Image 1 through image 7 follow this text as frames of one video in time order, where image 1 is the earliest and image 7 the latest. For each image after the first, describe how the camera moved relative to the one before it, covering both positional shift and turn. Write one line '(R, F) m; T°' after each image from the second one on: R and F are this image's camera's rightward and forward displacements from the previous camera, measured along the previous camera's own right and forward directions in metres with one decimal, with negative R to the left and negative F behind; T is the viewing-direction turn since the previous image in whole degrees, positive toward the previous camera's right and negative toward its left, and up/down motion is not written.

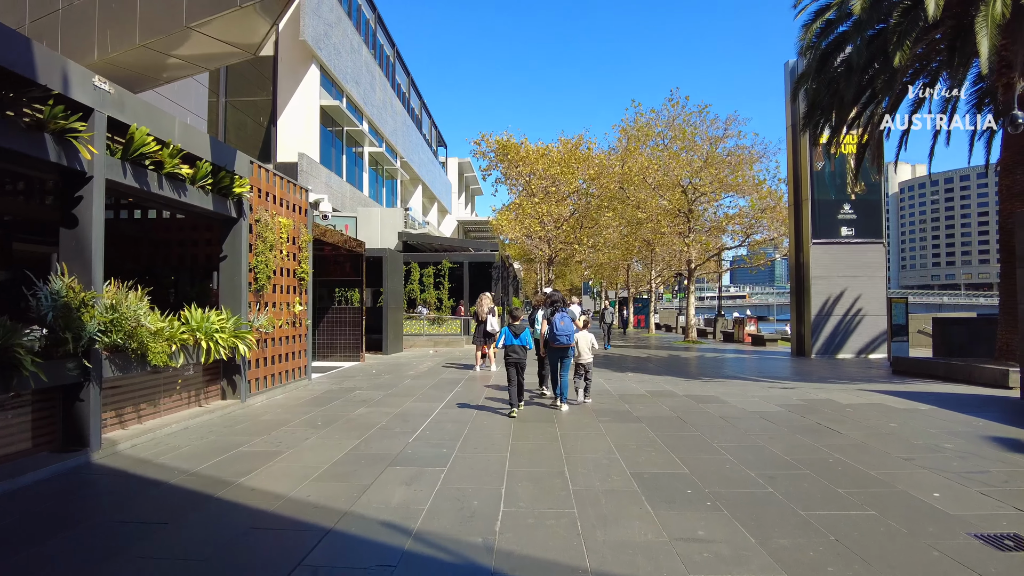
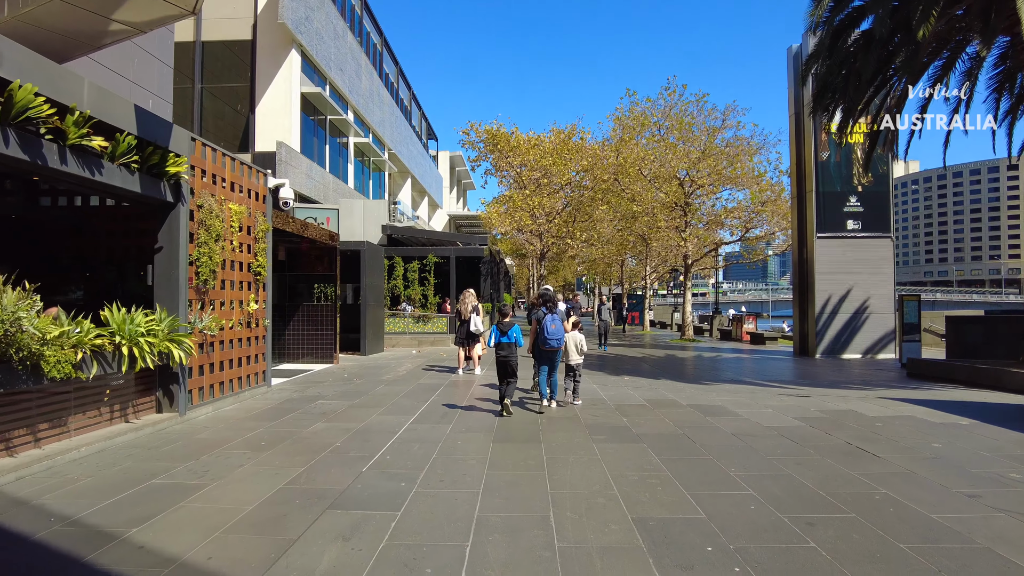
(+0.1, +0.9) m; +1°
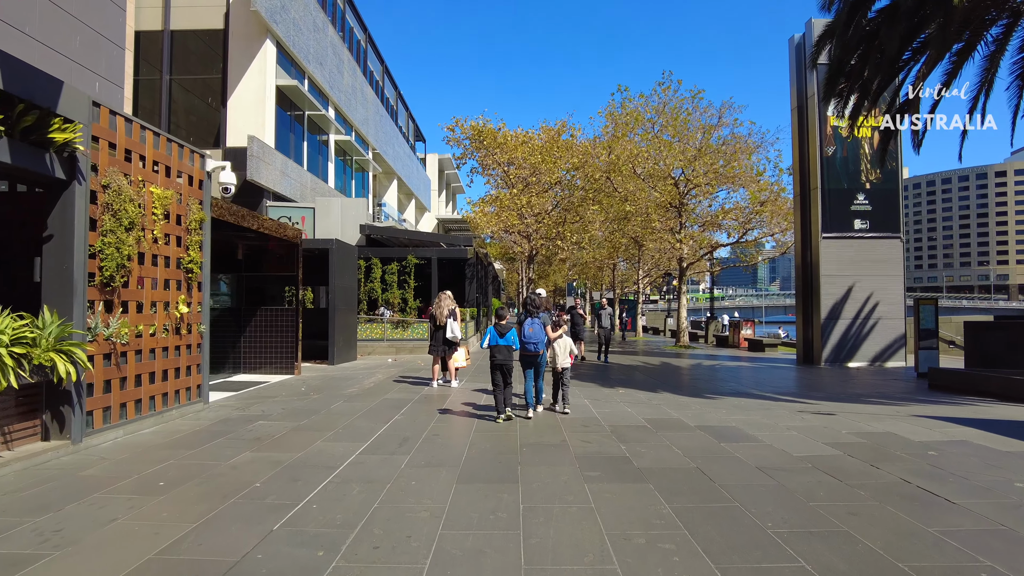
(+0.1, +1.1) m; +1°
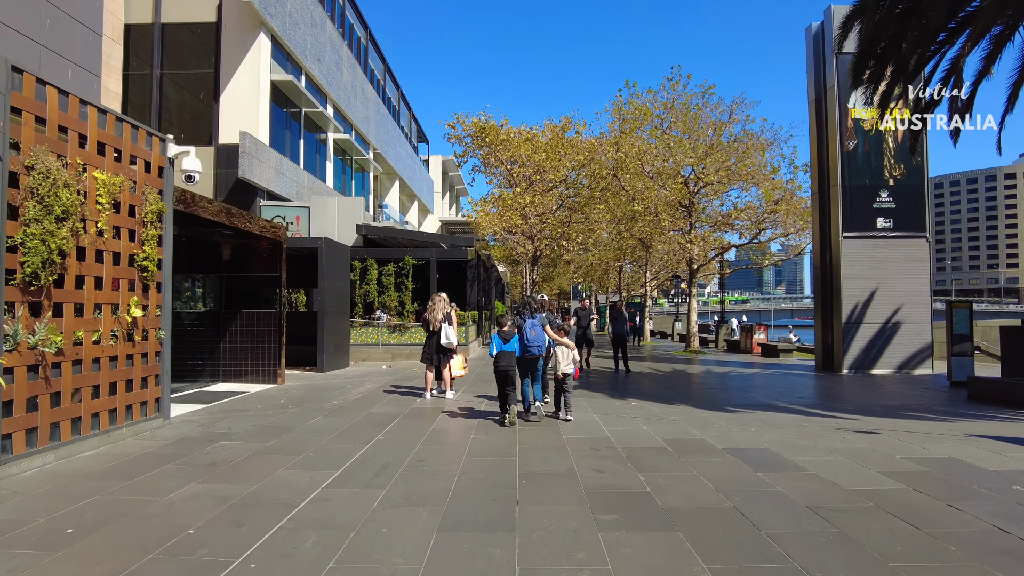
(0.0, +0.8) m; 0°
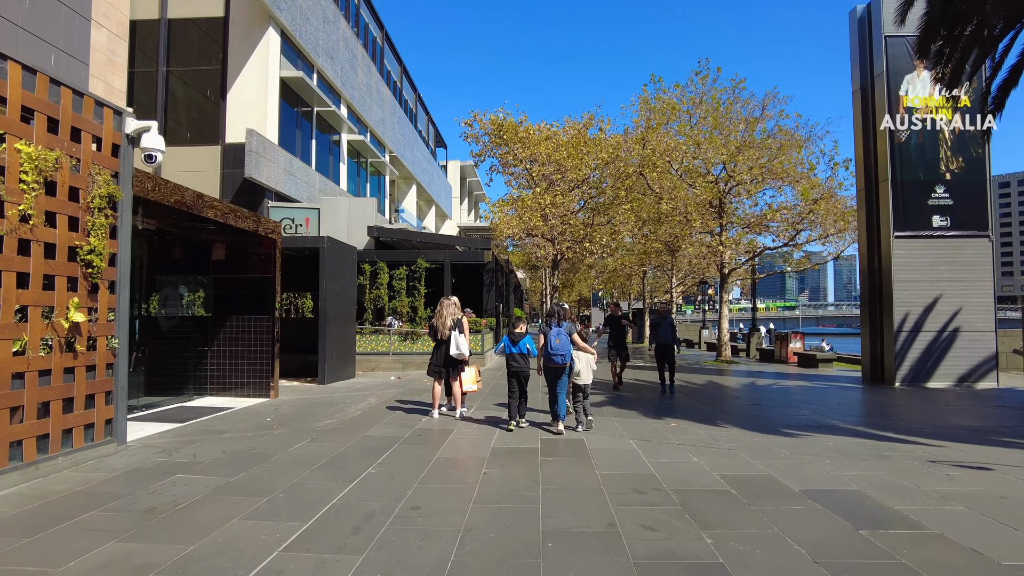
(0.0, +1.1) m; -2°
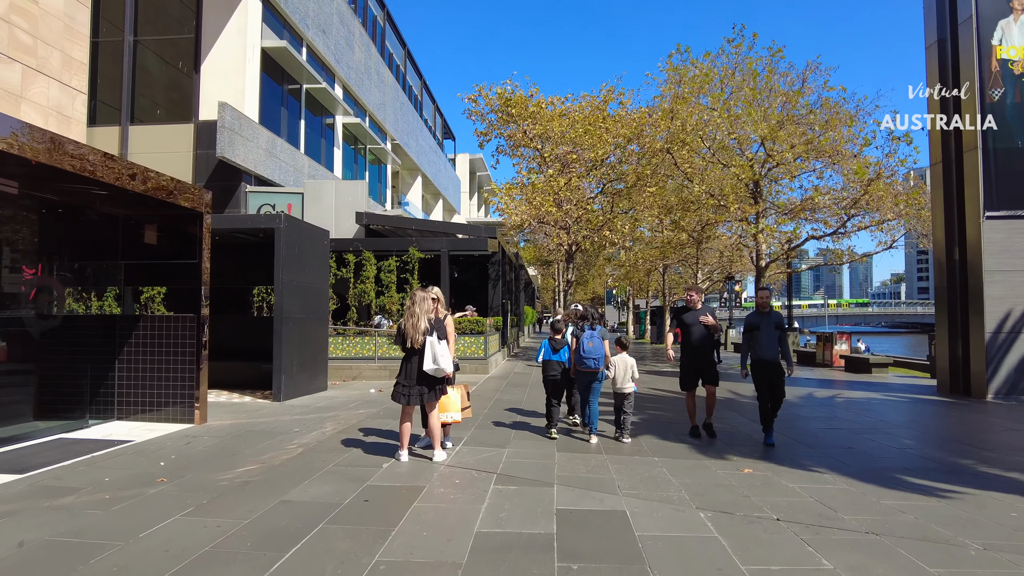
(+0.1, +2.2) m; -1°
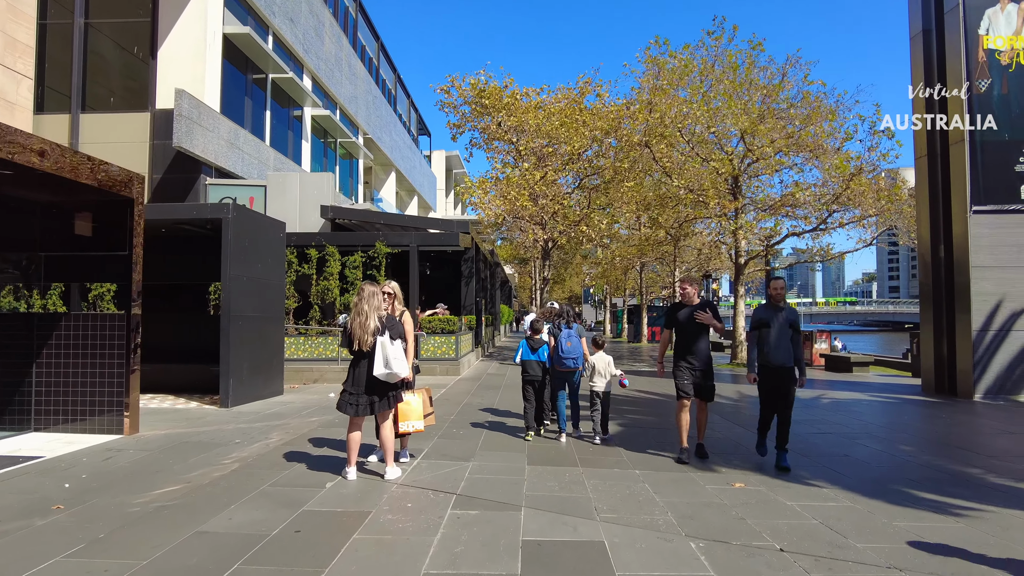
(+0.1, +0.6) m; +2°
